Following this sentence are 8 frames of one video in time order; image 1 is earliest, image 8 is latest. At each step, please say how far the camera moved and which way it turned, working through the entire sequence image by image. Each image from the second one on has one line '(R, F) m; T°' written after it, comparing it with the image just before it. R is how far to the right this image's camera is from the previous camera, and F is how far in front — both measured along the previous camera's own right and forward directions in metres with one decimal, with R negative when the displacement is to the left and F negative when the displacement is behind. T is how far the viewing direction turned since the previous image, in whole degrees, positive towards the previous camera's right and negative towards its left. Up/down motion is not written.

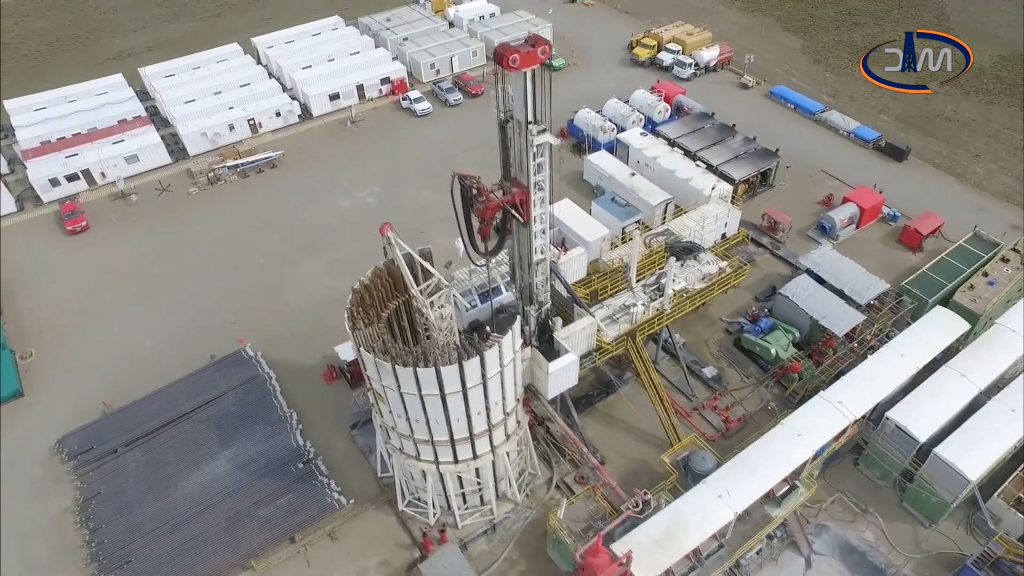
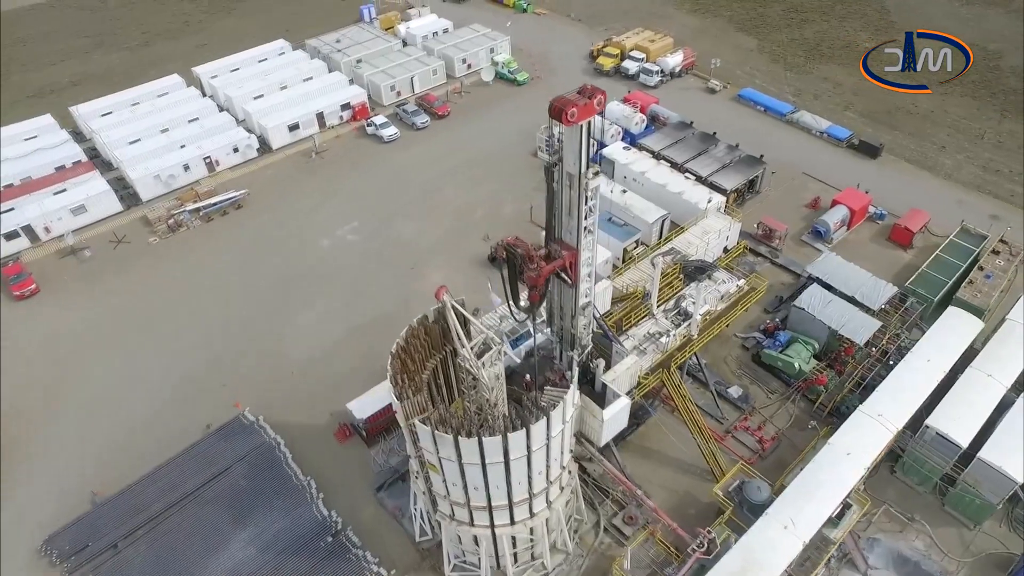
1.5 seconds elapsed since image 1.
(-3.6, +1.3) m; +6°
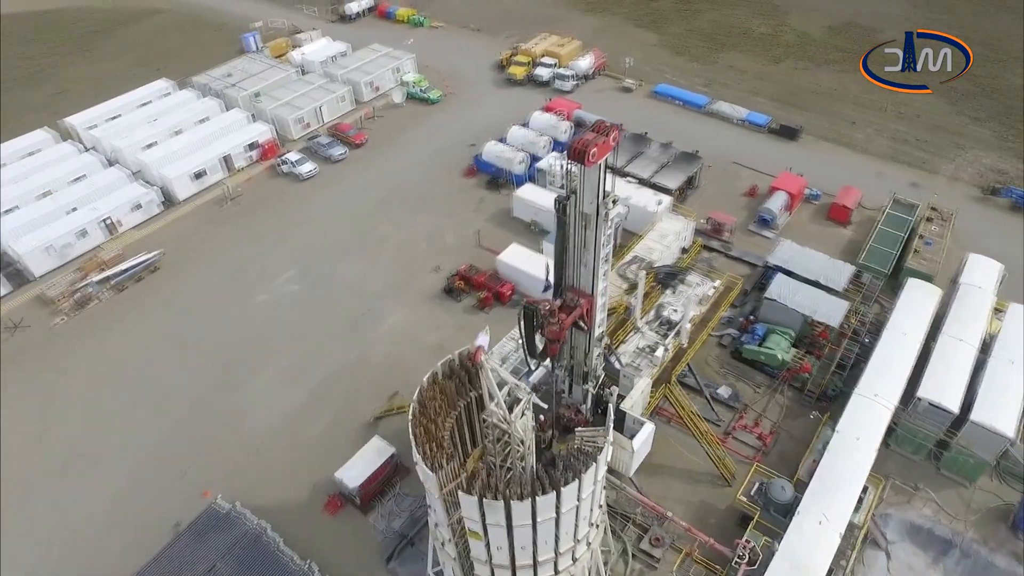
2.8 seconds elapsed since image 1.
(-3.6, +1.6) m; +9°
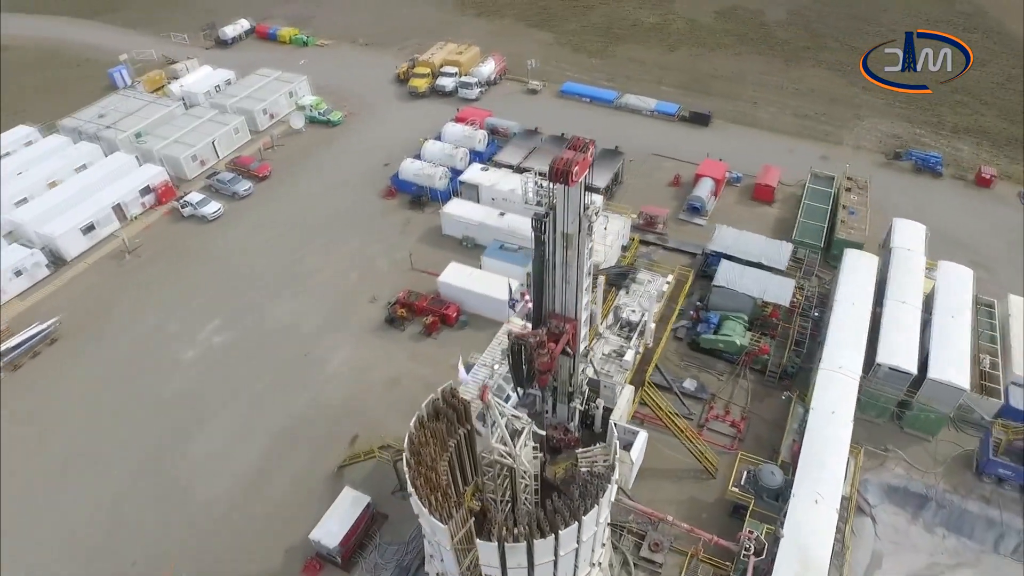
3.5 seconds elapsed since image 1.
(-2.4, +1.2) m; +8°
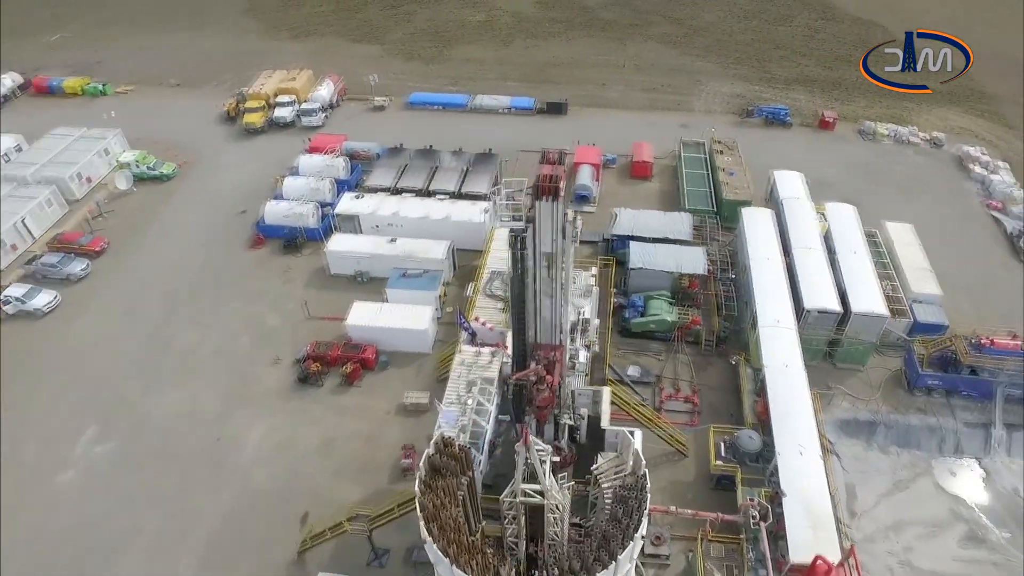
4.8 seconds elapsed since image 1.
(-4.1, +2.0) m; +14°
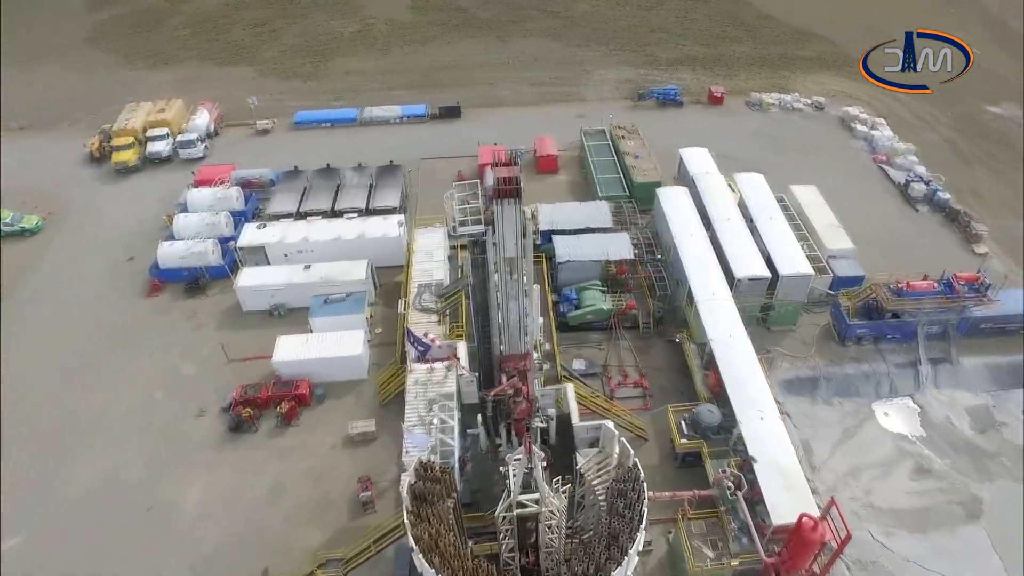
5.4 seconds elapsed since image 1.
(-1.9, +0.9) m; +9°
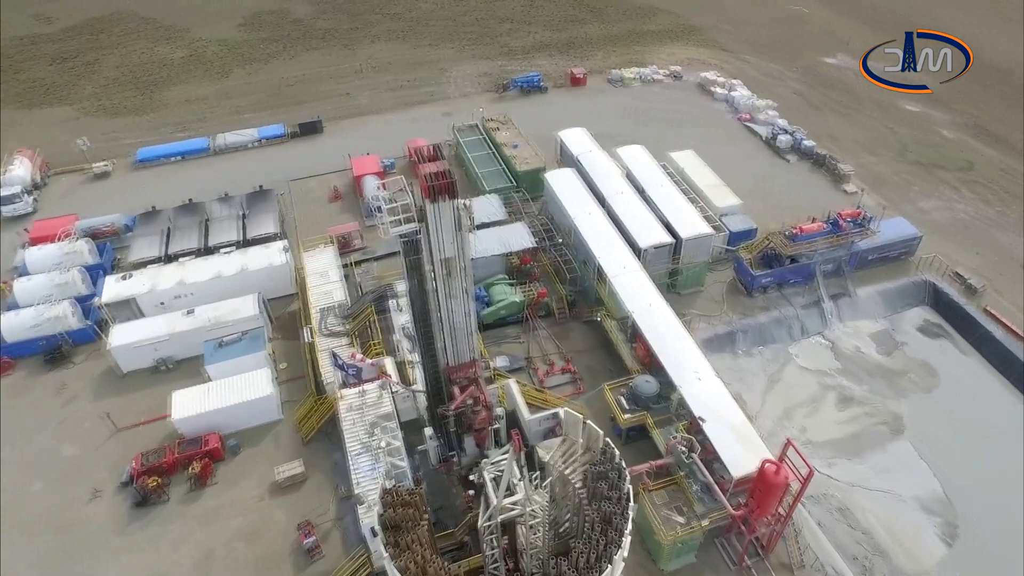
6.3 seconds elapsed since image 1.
(-1.9, +1.2) m; +11°
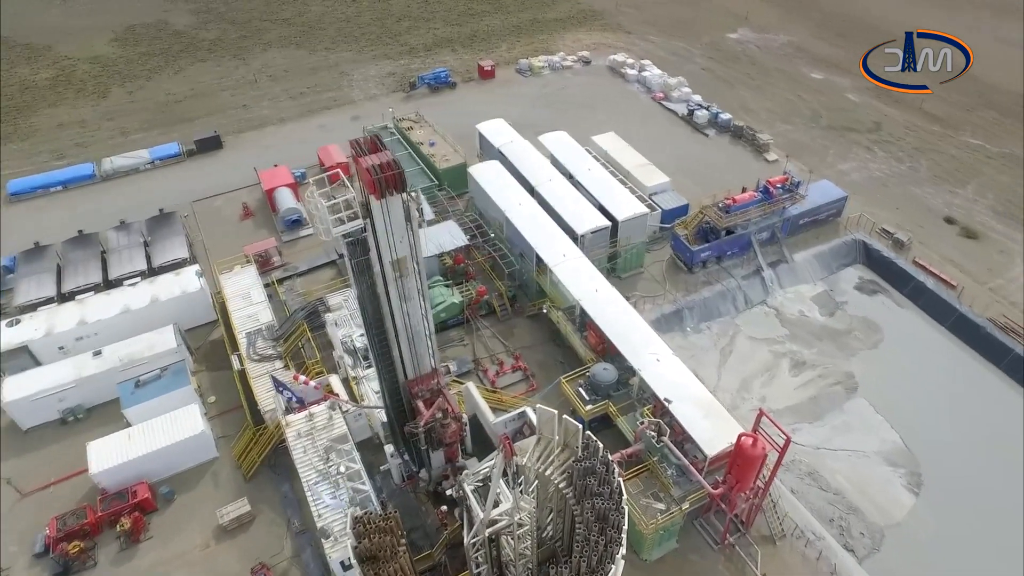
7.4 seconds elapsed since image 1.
(-1.1, +1.3) m; +7°
